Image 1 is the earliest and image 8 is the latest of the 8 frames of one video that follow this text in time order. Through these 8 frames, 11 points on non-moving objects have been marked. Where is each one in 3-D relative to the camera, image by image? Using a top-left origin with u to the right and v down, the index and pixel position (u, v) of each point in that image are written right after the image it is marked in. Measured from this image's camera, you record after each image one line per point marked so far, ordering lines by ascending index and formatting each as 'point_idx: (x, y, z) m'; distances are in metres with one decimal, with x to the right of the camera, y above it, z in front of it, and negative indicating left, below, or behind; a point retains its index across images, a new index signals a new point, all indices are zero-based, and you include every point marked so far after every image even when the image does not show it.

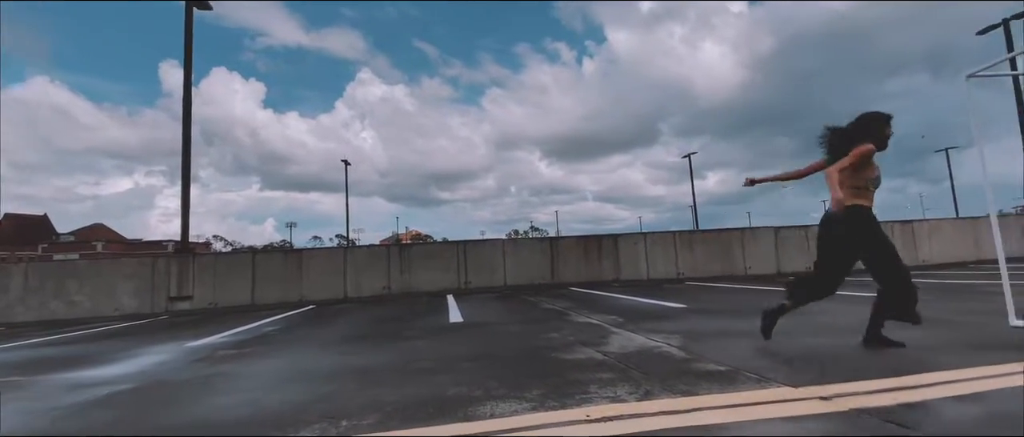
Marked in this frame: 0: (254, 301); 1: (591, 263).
0: (-7.0, -2.3, +13.0) m
1: (+2.5, -1.4, +14.6) m
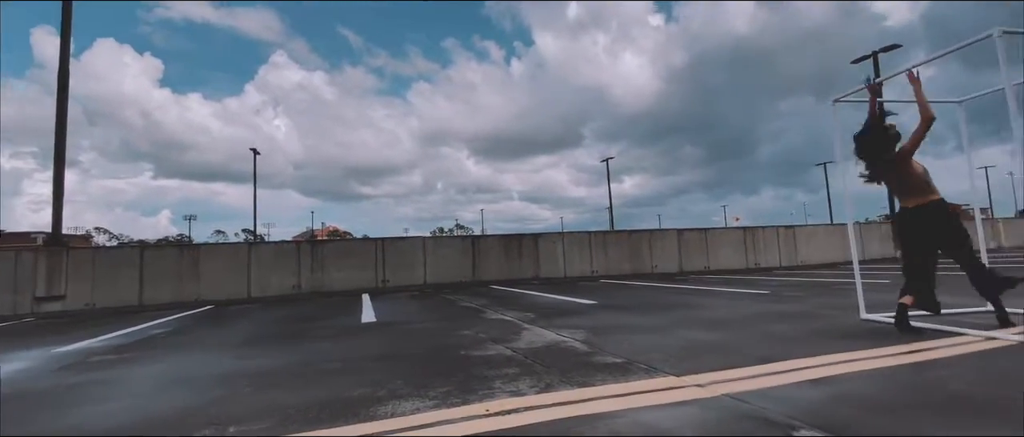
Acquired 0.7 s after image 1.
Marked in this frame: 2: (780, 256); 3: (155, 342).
0: (-9.2, -2.0, +11.7) m
1: (0.0, -1.3, +14.8) m
2: (+10.0, -1.4, +17.7) m
3: (-4.5, -1.6, +5.9) m
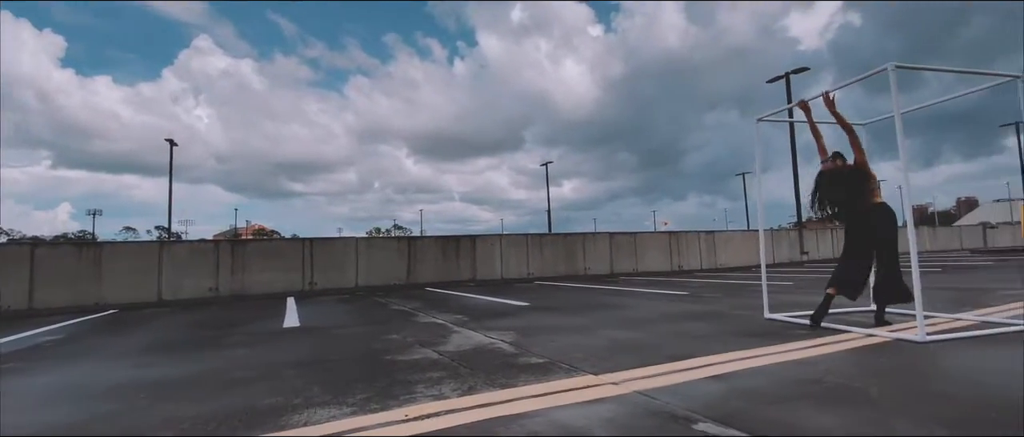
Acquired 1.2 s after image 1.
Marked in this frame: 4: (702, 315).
0: (-10.7, -1.9, +10.4) m
1: (-2.0, -1.4, +14.7) m
2: (+7.6, -1.6, +18.9) m
3: (-5.3, -1.5, +5.3) m
4: (+2.3, -1.2, +5.8) m
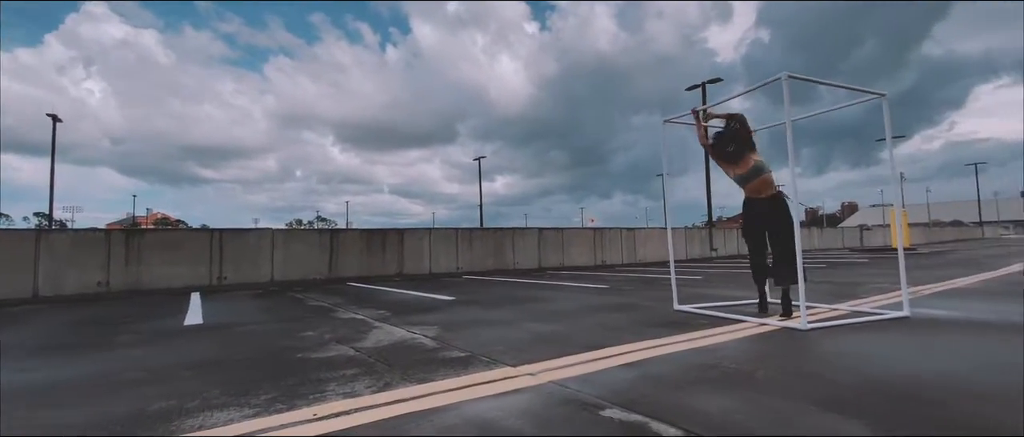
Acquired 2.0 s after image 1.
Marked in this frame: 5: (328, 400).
0: (-12.2, -1.6, +8.8) m
1: (-4.2, -1.1, +14.2) m
2: (+4.6, -1.5, +19.8) m
3: (-6.1, -1.3, +4.5) m
4: (+1.4, -1.2, +6.1) m
5: (-1.0, -1.0, +2.6) m
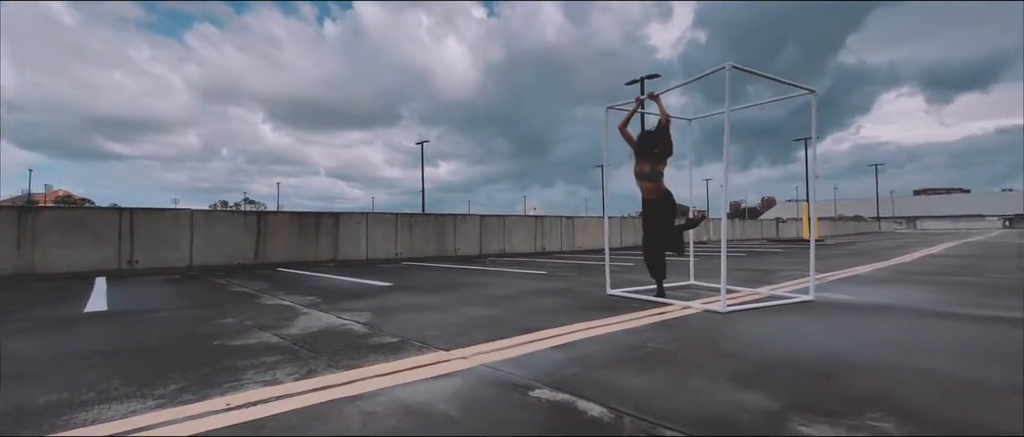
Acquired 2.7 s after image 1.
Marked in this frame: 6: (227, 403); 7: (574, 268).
0: (-13.3, -1.1, +7.2) m
1: (-6.0, -0.6, +13.6) m
2: (+2.1, -1.0, +20.2) m
3: (-6.7, -1.1, +3.7) m
4: (+0.6, -1.0, +6.2) m
5: (-1.4, -0.9, +2.4) m
6: (-1.3, -0.9, +2.2) m
7: (+1.4, -1.1, +10.6) m
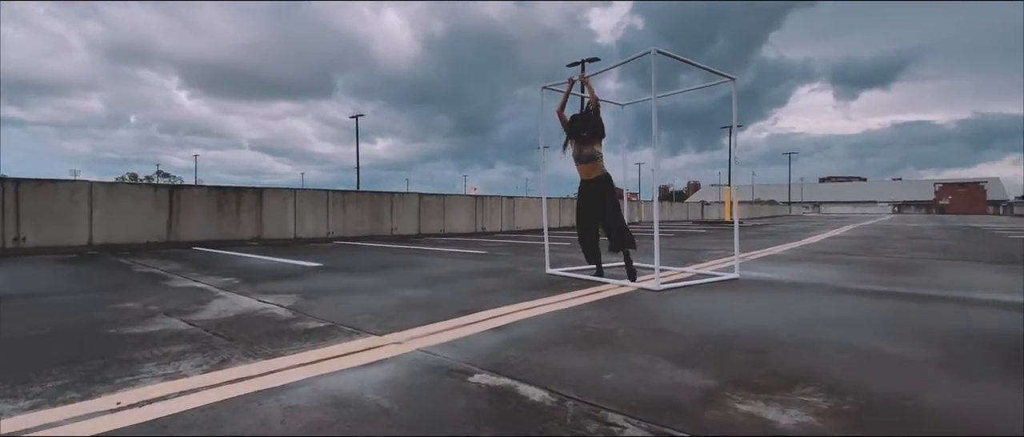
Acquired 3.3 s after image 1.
0: (-14.1, -0.6, +5.3) m
1: (-7.7, 0.0, +12.6) m
2: (-0.5, -0.1, +20.2) m
3: (-7.1, -0.8, +2.7) m
4: (-0.2, -0.7, +6.1) m
5: (-1.7, -0.7, +2.1) m
6: (-1.6, -0.7, +1.9) m
7: (0.0, -0.7, +10.6) m
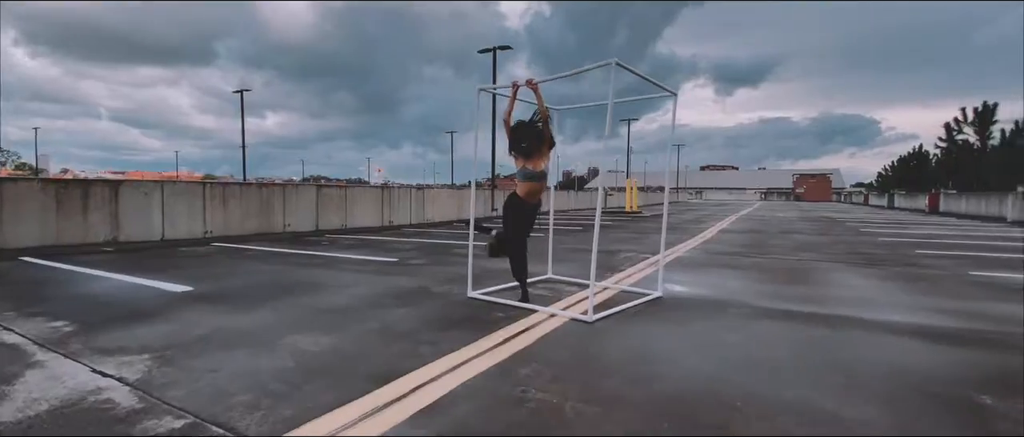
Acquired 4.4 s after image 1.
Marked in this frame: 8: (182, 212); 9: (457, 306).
0: (-14.6, -0.9, +2.0) m
1: (-9.8, 0.0, +10.3) m
2: (-4.2, +0.1, +19.2) m
3: (-7.3, -1.2, +0.8) m
4: (-1.2, -0.9, +5.5) m
5: (-1.8, -1.1, +1.3) m
6: (-1.7, -1.1, +1.1) m
7: (-1.8, -0.7, +9.9) m
8: (-8.6, +0.2, +12.3) m
9: (-0.6, -1.0, +5.1) m
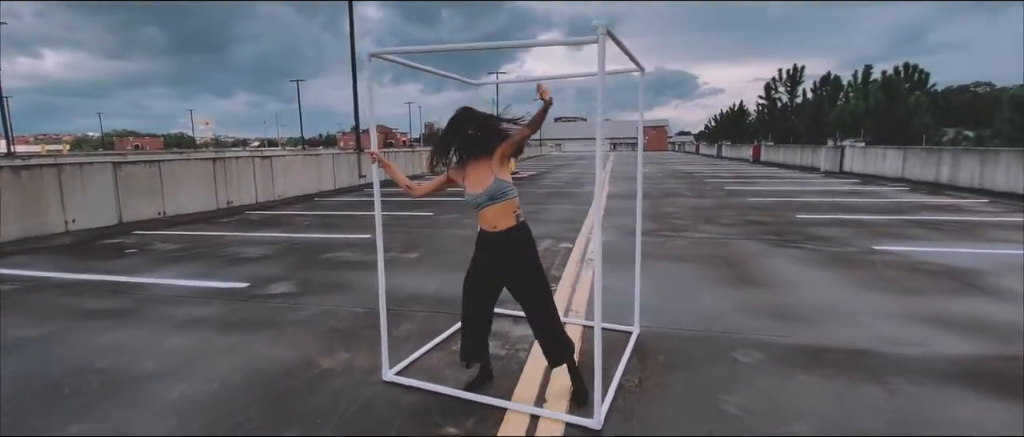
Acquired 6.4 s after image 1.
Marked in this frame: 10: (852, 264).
0: (-13.5, -2.4, -3.7) m
1: (-11.2, -0.5, +5.5) m
2: (-8.4, +0.8, +15.5) m
3: (-6.1, -2.3, -2.8) m
4: (-1.6, -1.3, +3.3) m
5: (-1.0, -1.9, -0.8) m
6: (-0.8, -1.9, -1.0) m
7: (-3.4, -0.7, +7.4) m
8: (-10.6, 0.0, +7.7) m
9: (-0.9, -1.3, +3.2) m
10: (+5.1, -0.7, +7.1) m
